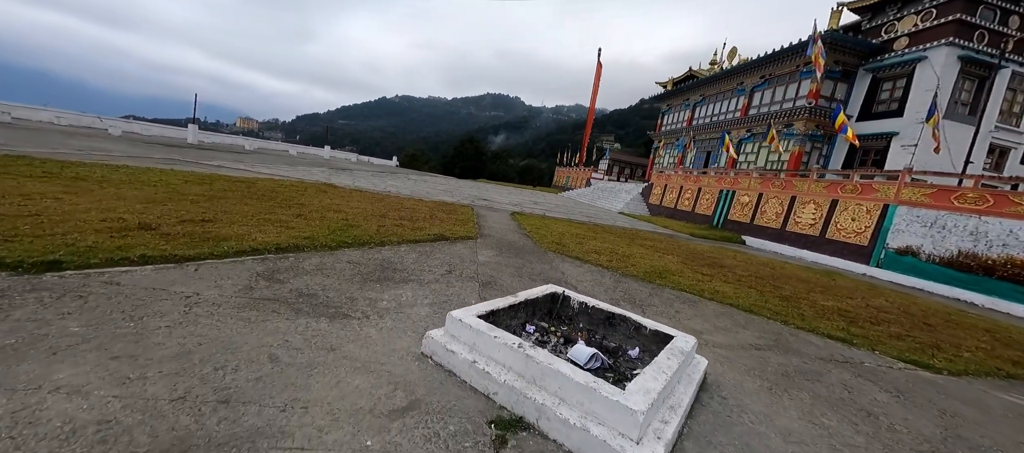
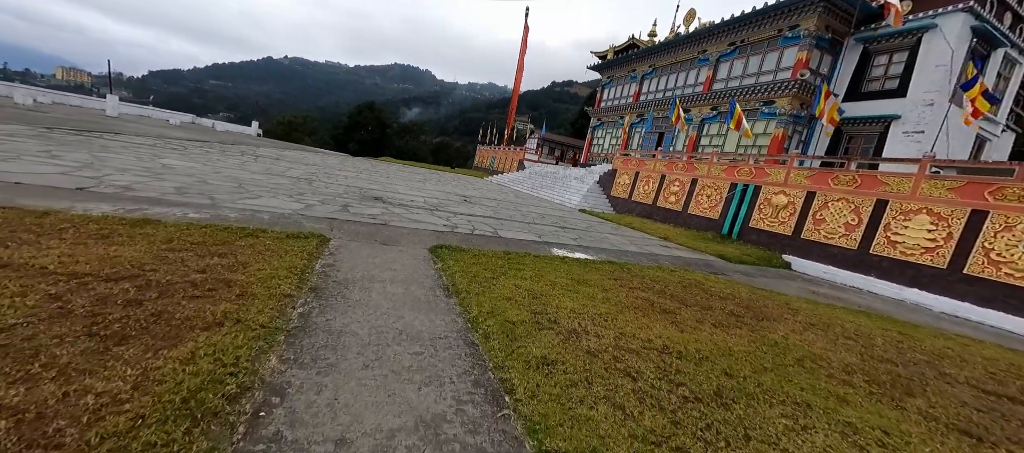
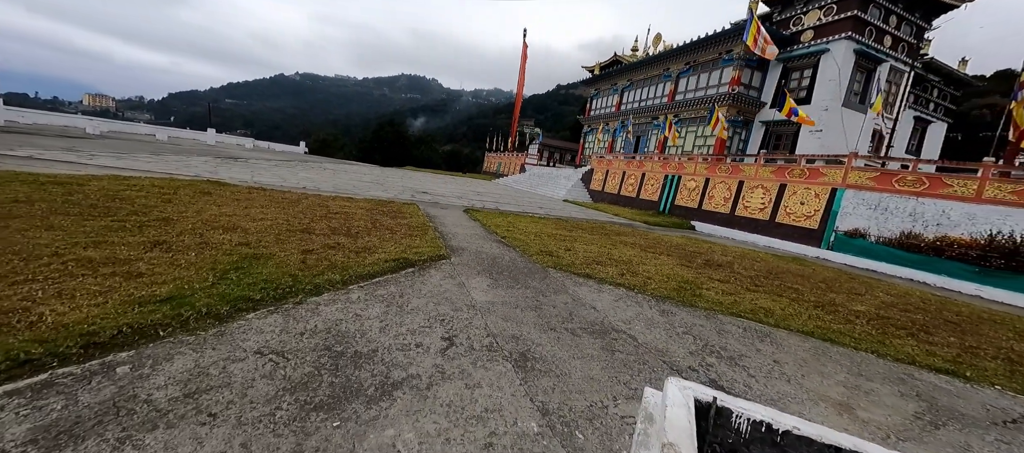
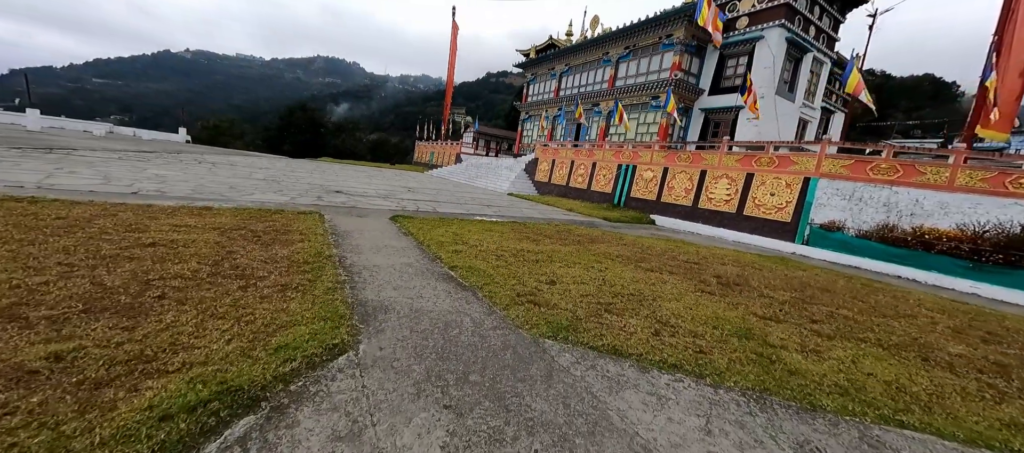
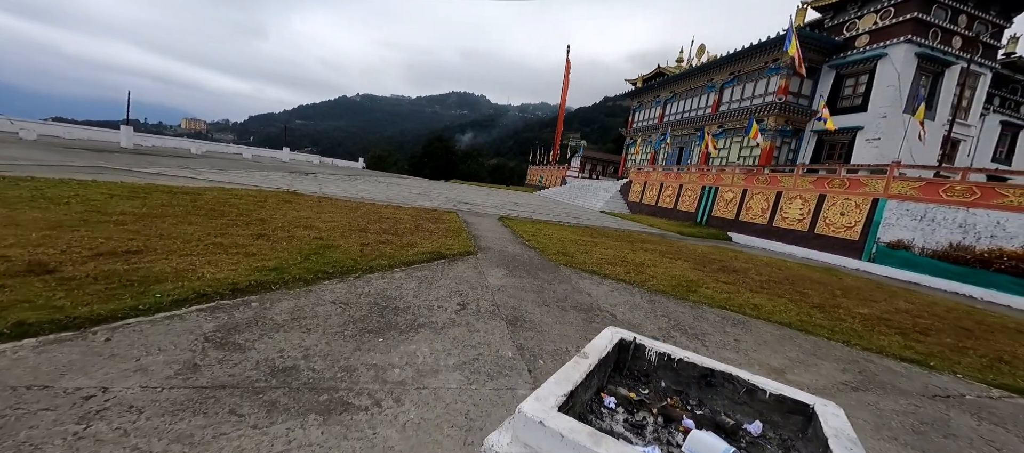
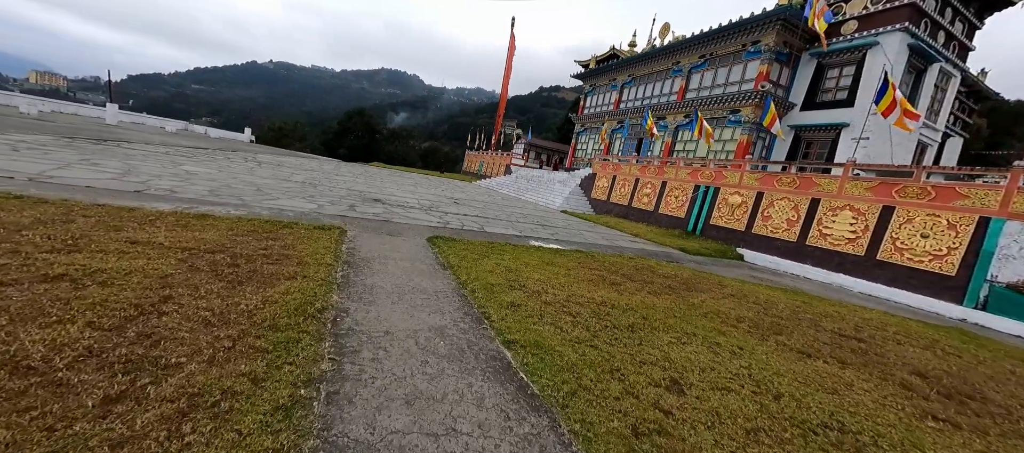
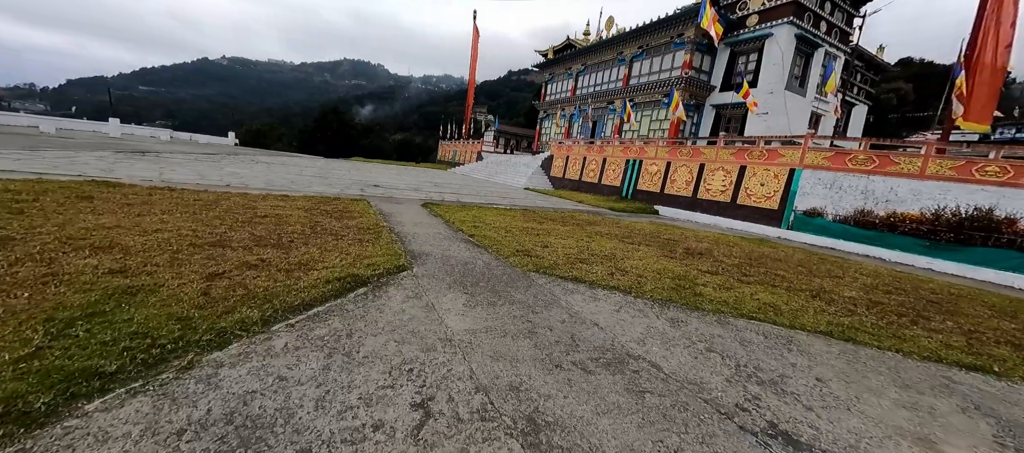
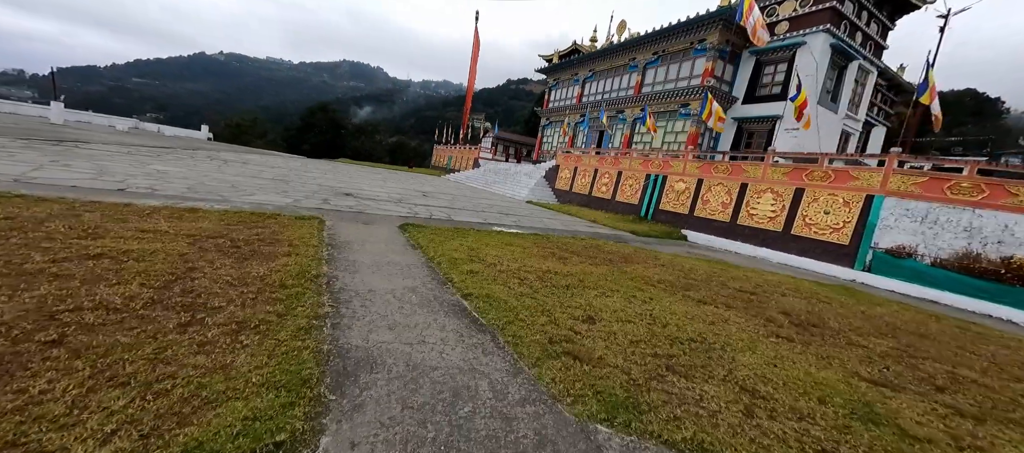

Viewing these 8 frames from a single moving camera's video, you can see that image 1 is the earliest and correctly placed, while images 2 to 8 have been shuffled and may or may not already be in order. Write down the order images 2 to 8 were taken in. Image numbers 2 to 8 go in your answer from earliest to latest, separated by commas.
5, 3, 7, 4, 8, 6, 2
